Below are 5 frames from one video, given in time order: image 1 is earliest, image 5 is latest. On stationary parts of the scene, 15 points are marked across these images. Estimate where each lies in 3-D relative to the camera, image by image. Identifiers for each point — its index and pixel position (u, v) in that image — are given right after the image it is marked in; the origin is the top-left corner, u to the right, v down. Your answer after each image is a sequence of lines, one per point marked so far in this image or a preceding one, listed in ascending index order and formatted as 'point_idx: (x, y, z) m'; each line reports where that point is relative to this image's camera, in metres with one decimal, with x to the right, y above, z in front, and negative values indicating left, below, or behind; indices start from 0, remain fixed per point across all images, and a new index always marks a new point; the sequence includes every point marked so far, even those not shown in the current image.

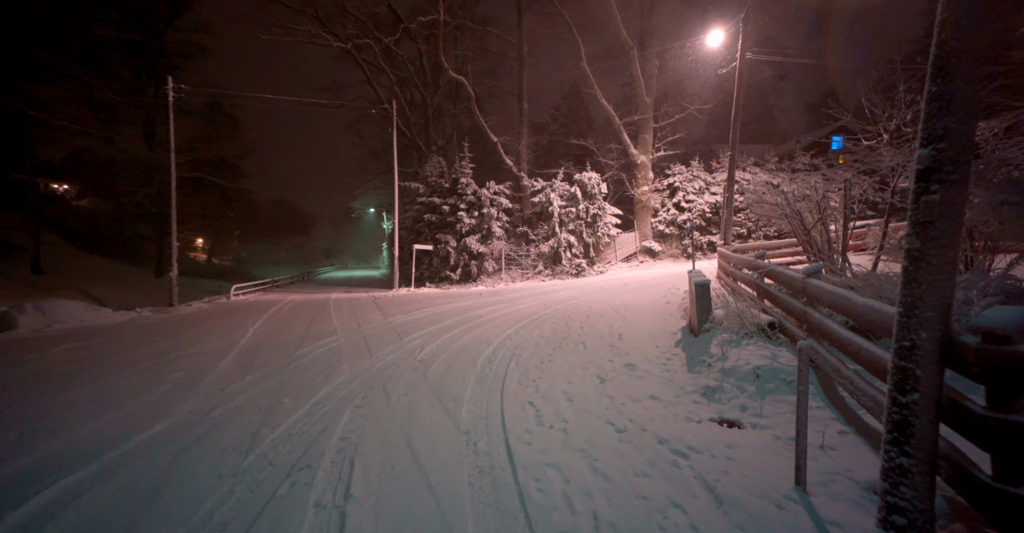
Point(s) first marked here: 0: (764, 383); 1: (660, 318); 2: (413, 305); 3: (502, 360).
0: (+2.5, -1.2, +4.3) m
1: (+2.9, -1.1, +8.4) m
2: (-3.0, -1.2, +13.2) m
3: (-0.1, -1.3, +6.0) m
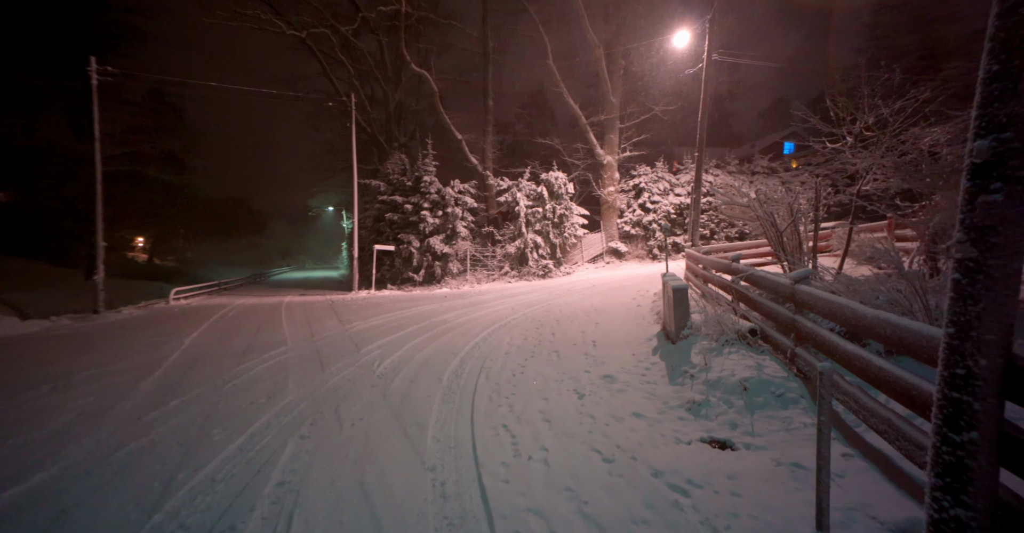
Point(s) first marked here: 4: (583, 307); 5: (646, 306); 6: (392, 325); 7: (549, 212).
0: (+2.3, -1.2, +4.0) m
1: (+2.3, -1.1, +8.1) m
2: (-4.0, -1.2, +12.5) m
3: (-0.5, -1.4, +5.5) m
4: (+1.8, -1.0, +10.8) m
5: (+3.0, -0.9, +9.6) m
6: (-2.6, -1.2, +9.3) m
7: (+1.7, +2.5, +19.8) m
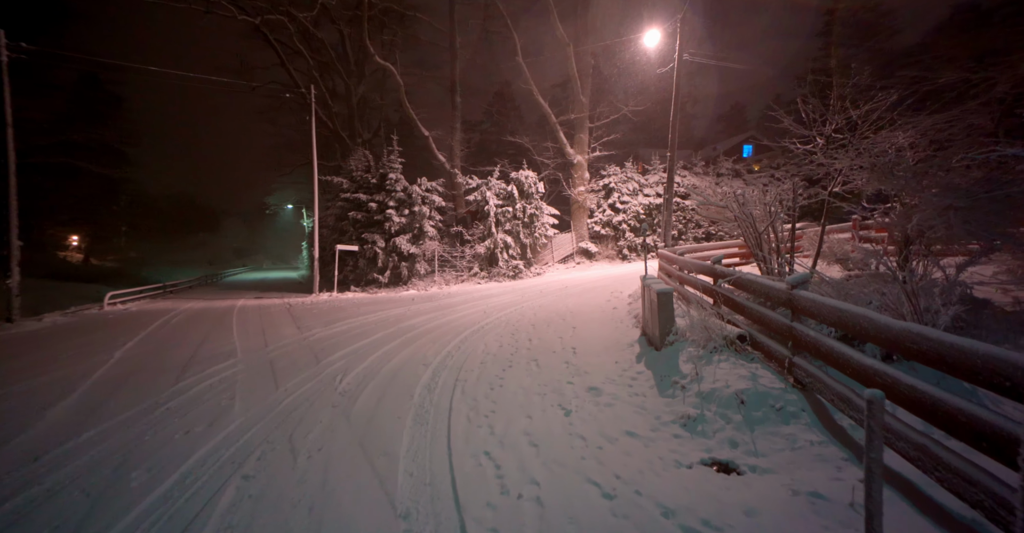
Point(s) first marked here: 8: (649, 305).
0: (+2.1, -1.3, +3.8) m
1: (+1.8, -1.1, +7.8) m
2: (-4.8, -1.3, +11.7) m
3: (-0.8, -1.4, +5.0) m
4: (+1.1, -1.1, +10.5) m
5: (+2.4, -1.0, +9.3) m
6: (-3.2, -1.3, +8.6) m
7: (+0.3, +2.5, +19.4) m
8: (+2.1, -0.6, +6.5) m
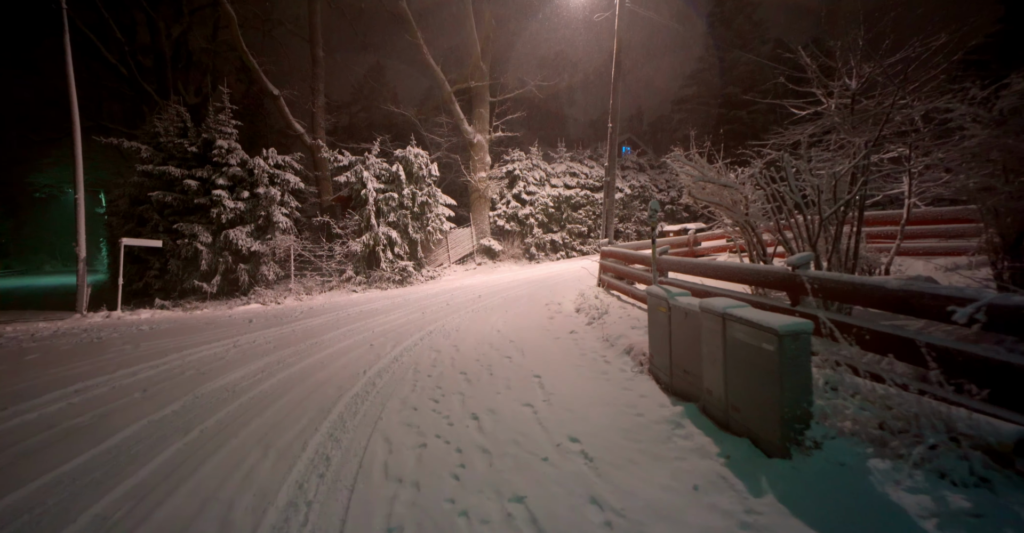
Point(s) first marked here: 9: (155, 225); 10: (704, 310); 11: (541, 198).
0: (+2.4, -1.4, +0.8) m
1: (+1.0, -1.2, +4.7) m
2: (-6.4, -1.4, +6.5) m
3: (-0.8, -1.5, +1.2) m
4: (-0.4, -1.1, +7.0) m
5: (+1.1, -1.0, +6.3) m
6: (-4.0, -1.4, +4.0) m
7: (-3.8, +2.4, +15.3) m
8: (+1.6, -0.7, +3.5) m
9: (-11.8, +1.4, +14.2) m
10: (+1.6, -0.4, +3.5) m
11: (+1.2, +2.9, +18.2) m
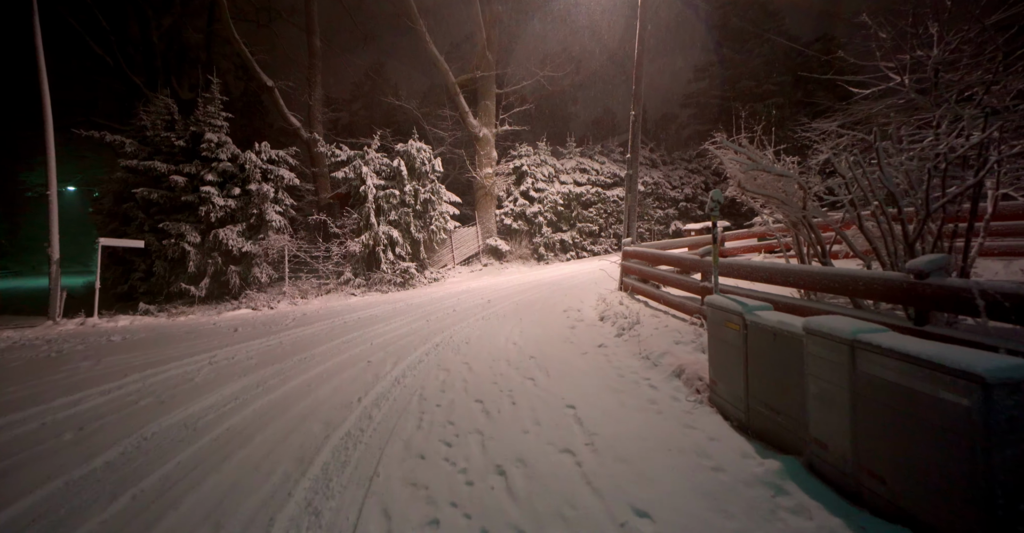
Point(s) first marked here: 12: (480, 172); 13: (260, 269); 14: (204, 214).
0: (+2.7, -1.4, -0.1) m
1: (+1.2, -1.3, +3.7) m
2: (-6.2, -1.4, +5.6) m
3: (-0.5, -1.6, +0.3) m
4: (-0.2, -1.2, +6.0) m
5: (+1.4, -1.1, +5.3) m
6: (-3.8, -1.5, +3.1) m
7: (-3.5, +2.4, +14.4) m
8: (+1.9, -0.7, +2.5) m
9: (-11.5, +1.3, +13.3) m
10: (+1.9, -0.4, +2.6) m
11: (+1.5, +2.9, +17.3) m
12: (-1.3, +3.7, +17.0) m
13: (-7.8, 0.0, +13.2) m
14: (-9.2, +1.6, +12.7) m
